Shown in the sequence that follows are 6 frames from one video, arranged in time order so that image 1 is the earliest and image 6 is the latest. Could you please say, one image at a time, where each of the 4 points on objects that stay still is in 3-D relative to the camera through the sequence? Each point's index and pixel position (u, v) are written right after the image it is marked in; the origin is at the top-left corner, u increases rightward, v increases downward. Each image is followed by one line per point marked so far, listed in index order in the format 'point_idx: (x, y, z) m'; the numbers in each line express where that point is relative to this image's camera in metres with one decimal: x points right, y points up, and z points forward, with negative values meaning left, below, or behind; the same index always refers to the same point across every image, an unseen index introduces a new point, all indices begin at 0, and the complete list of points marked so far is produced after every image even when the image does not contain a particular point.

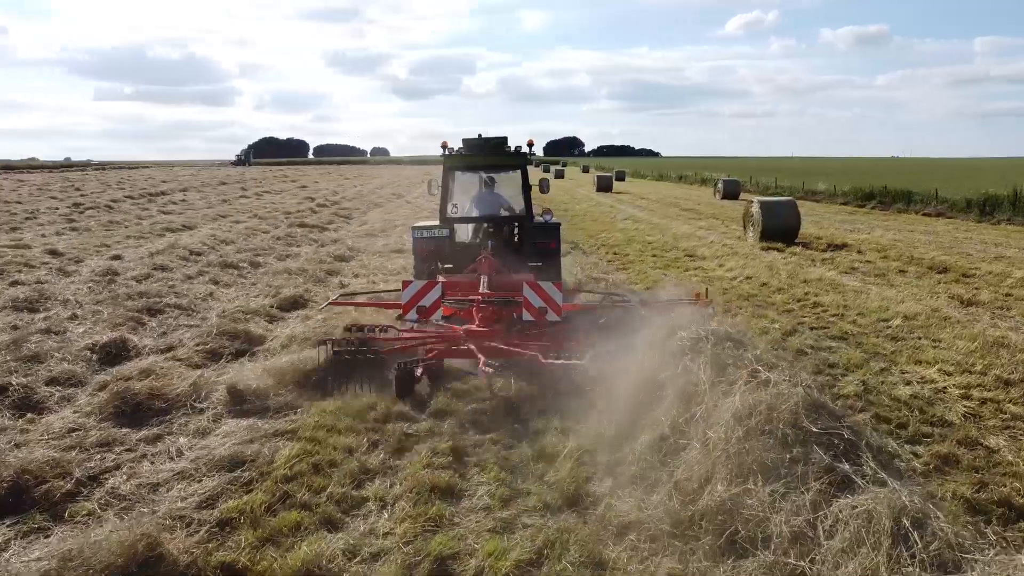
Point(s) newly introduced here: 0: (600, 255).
0: (+1.6, +0.6, +14.5) m
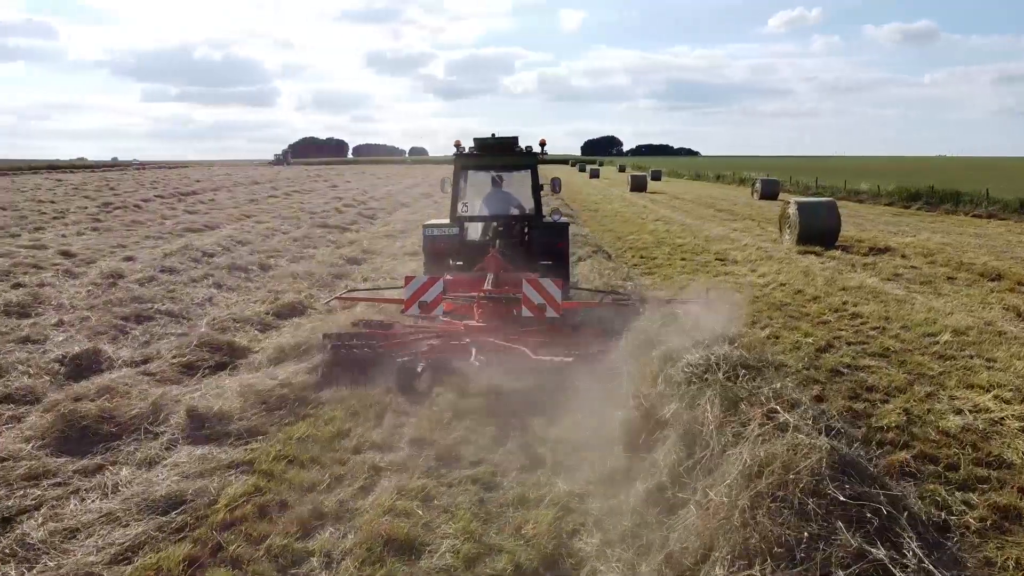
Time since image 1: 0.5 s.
0: (+2.0, +0.5, +13.8) m
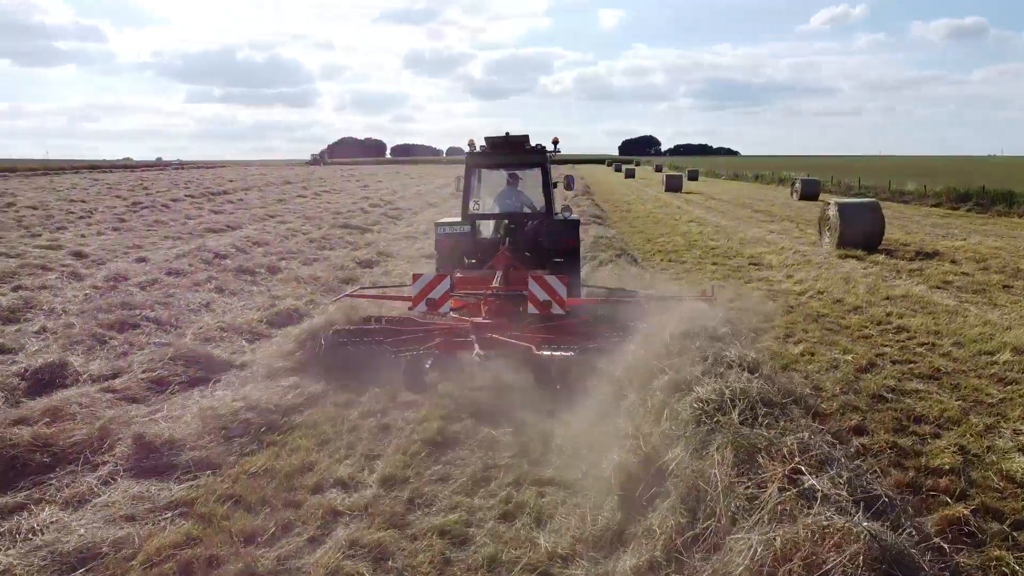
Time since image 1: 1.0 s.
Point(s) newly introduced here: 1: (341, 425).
0: (+2.3, +0.4, +13.1) m
1: (-1.1, -0.8, +5.0) m
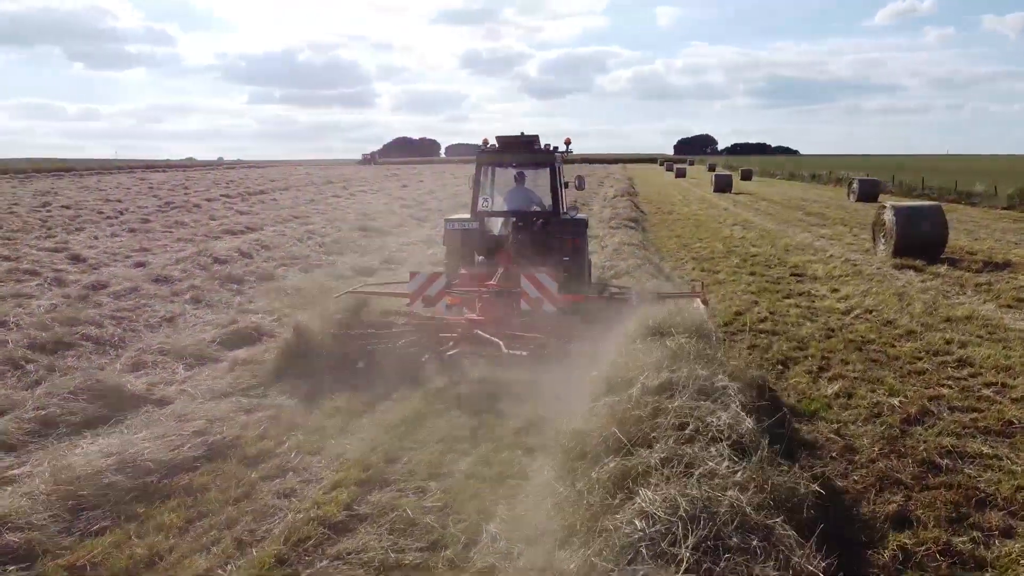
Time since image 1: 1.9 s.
0: (+2.5, +0.2, +11.8) m
1: (-1.4, -1.0, +4.0) m
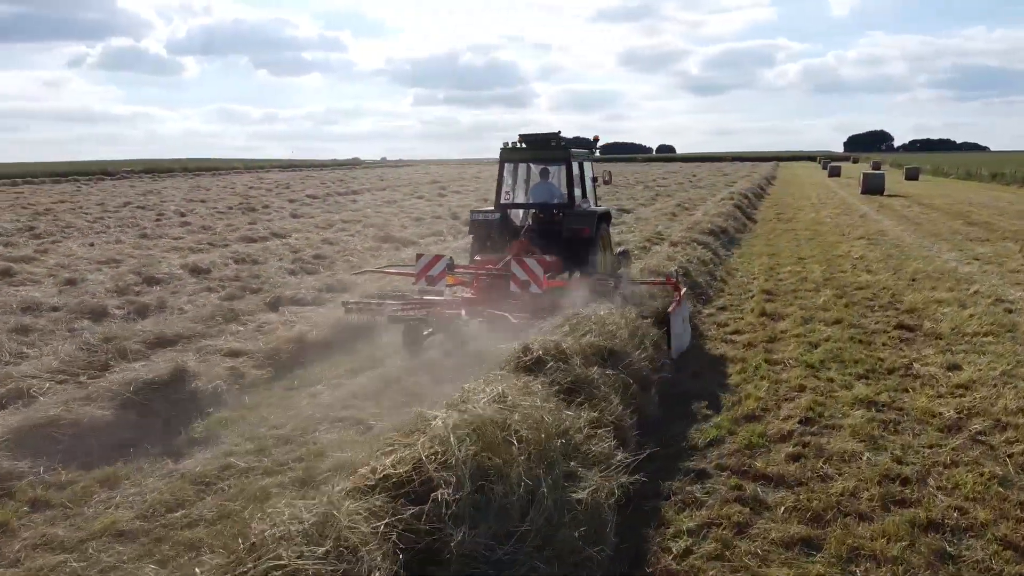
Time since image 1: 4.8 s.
0: (+2.2, -0.3, +8.0) m
1: (-3.2, -1.4, +1.1) m
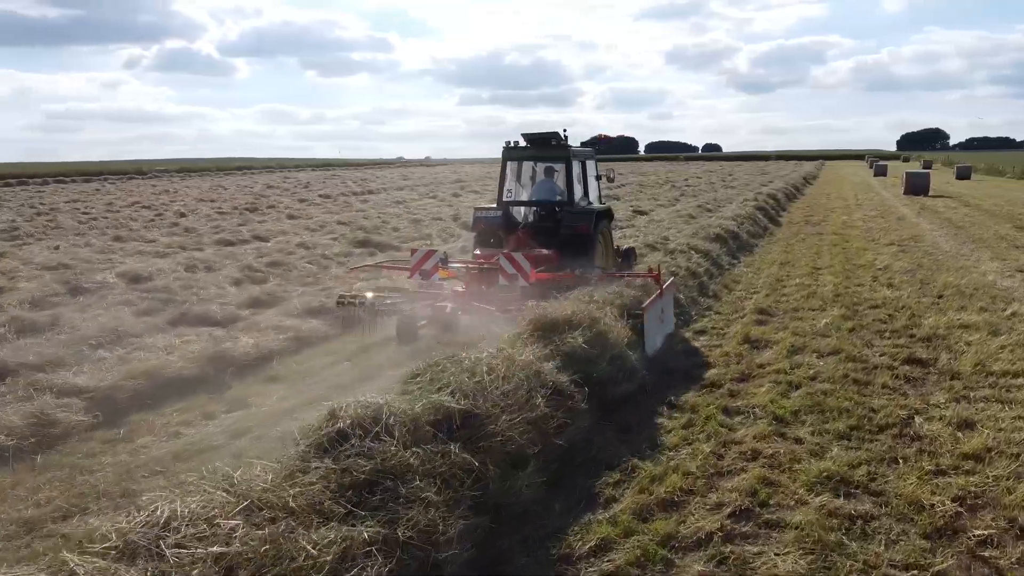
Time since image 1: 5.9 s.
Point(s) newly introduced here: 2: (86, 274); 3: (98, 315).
0: (+1.6, -0.5, +6.7) m
1: (-4.1, -1.6, 0.0) m
2: (-5.6, +0.2, +10.8) m
3: (-4.0, -0.3, +7.8) m
